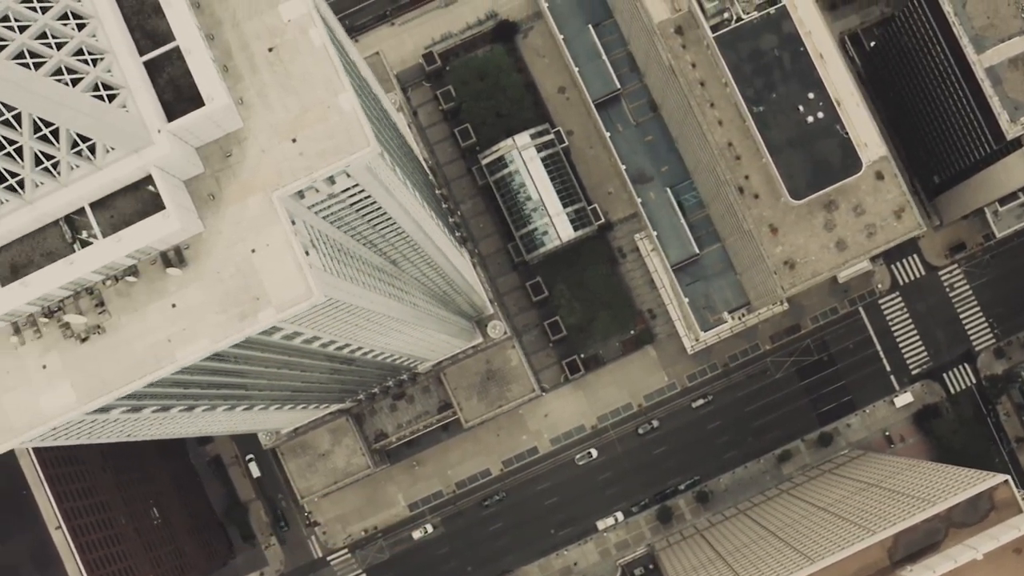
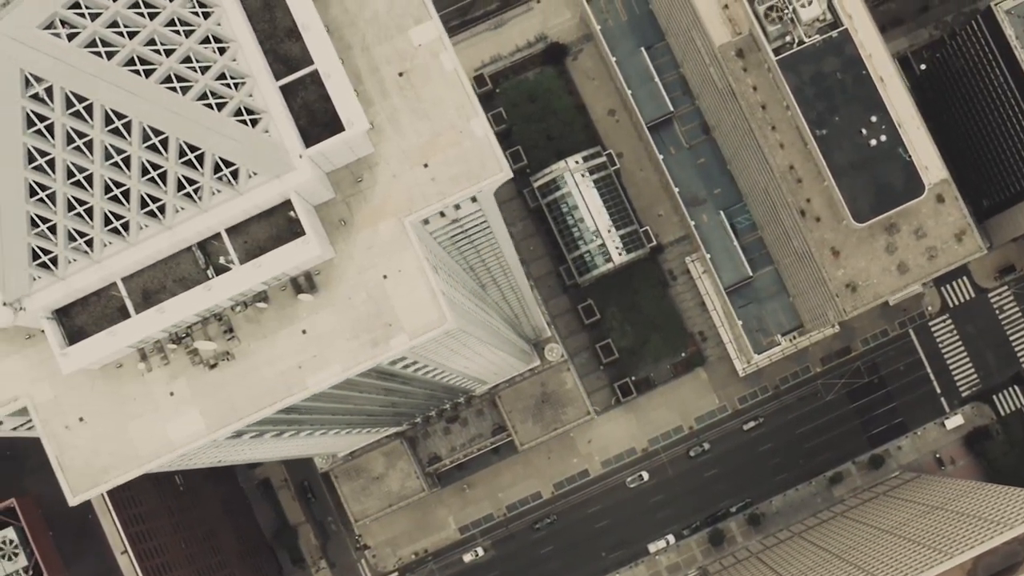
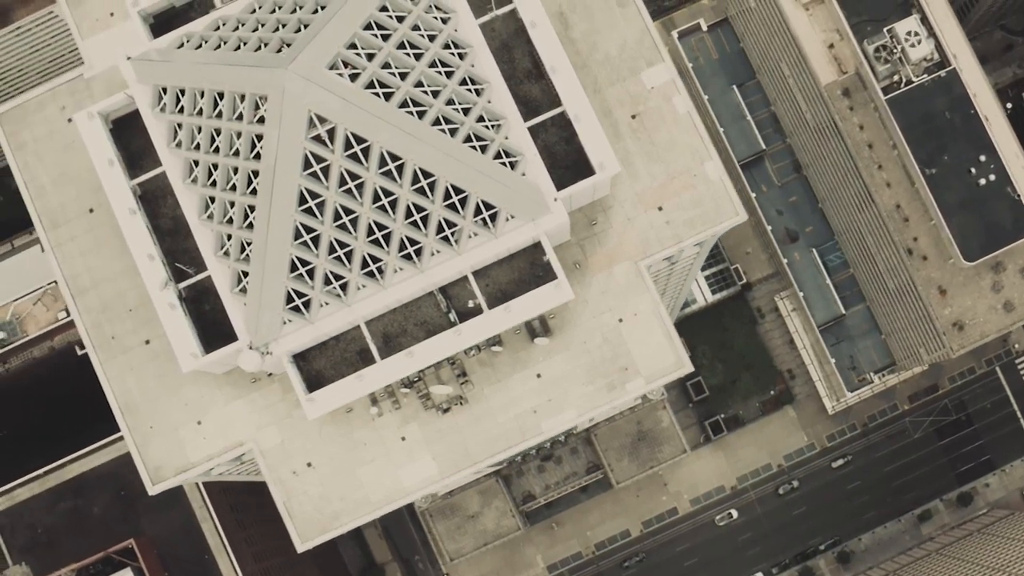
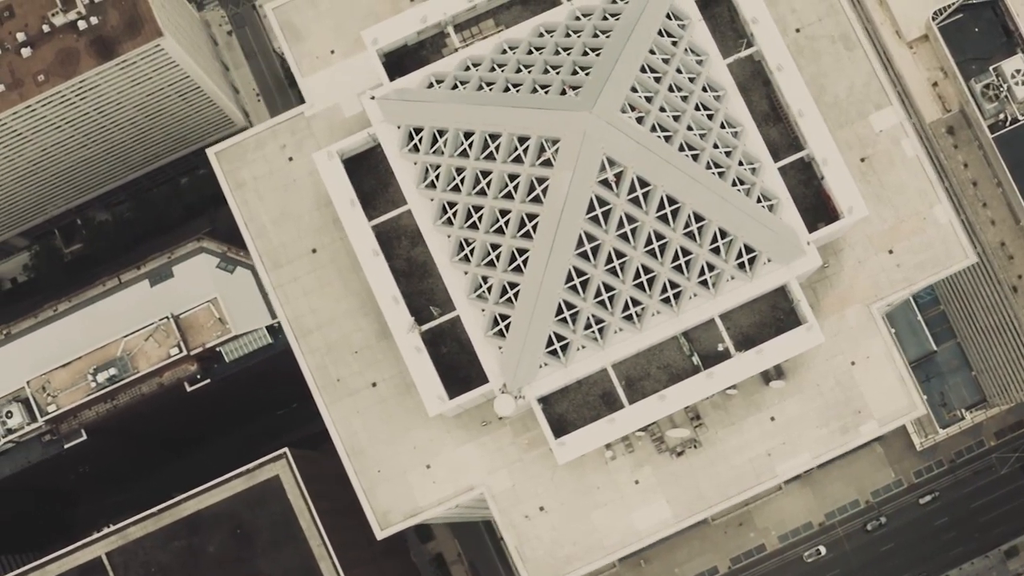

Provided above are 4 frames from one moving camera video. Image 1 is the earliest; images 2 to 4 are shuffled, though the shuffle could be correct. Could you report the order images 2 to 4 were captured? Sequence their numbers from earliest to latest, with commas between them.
2, 3, 4
